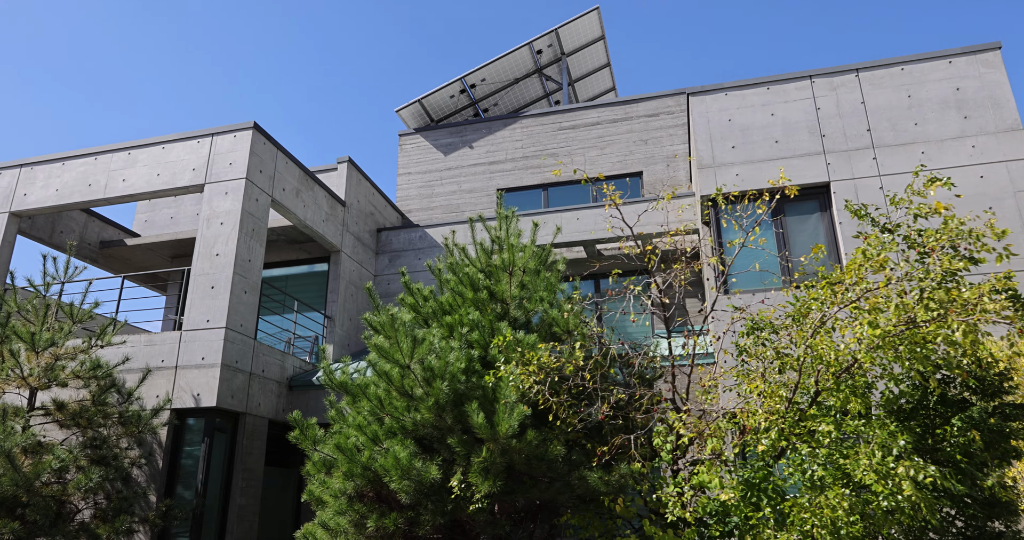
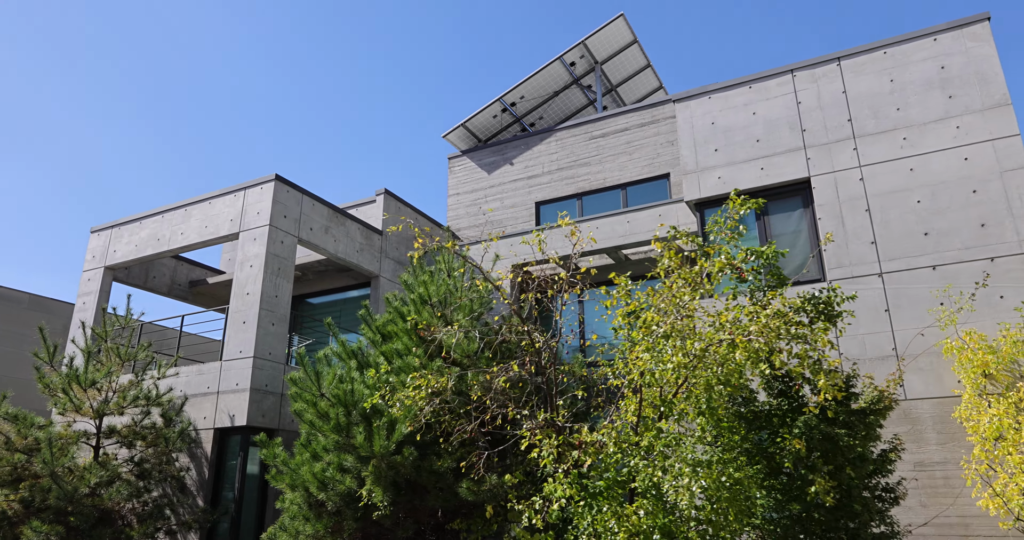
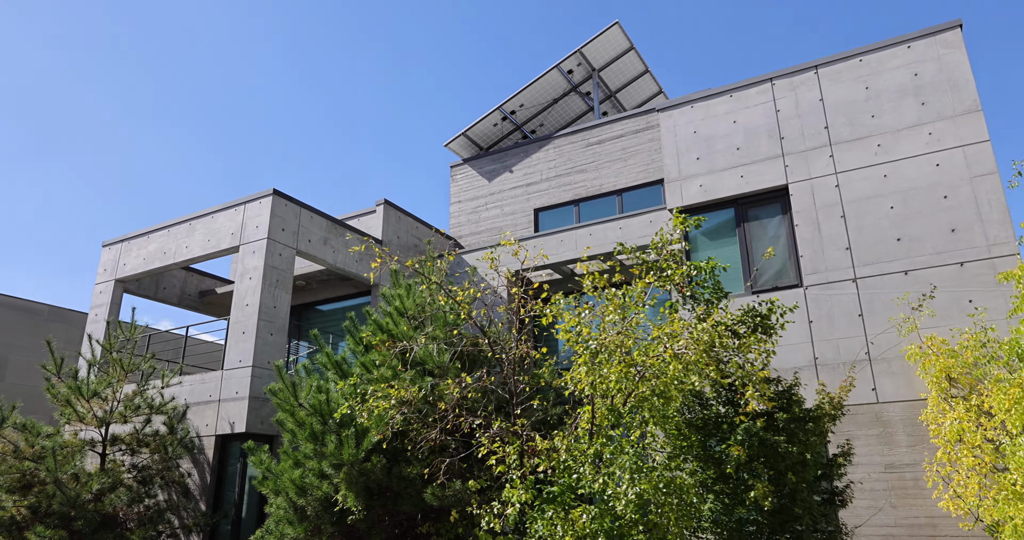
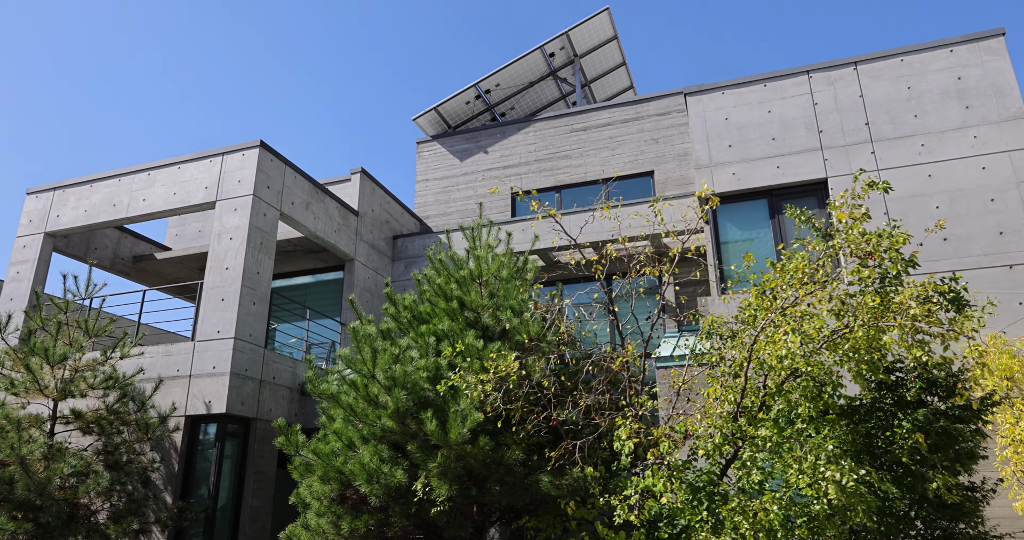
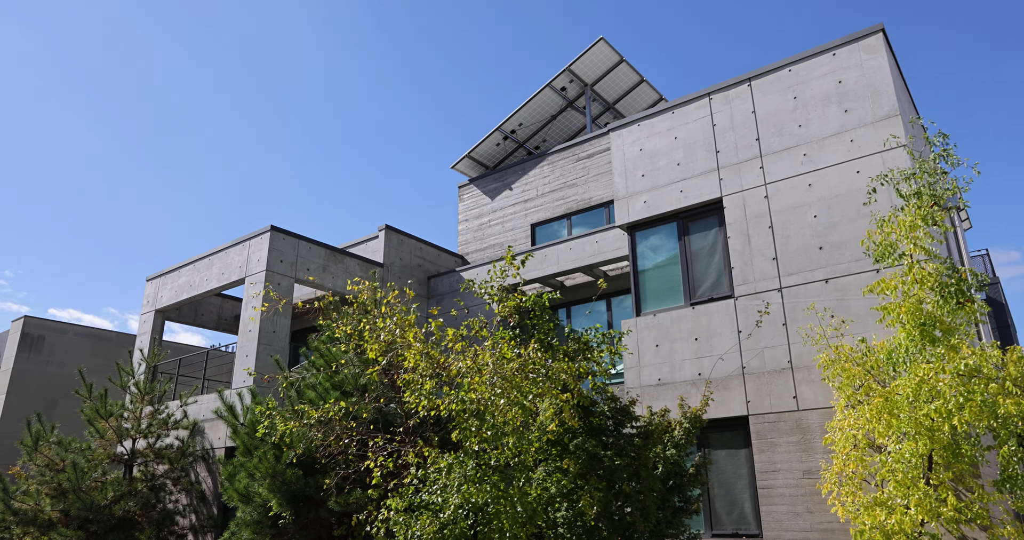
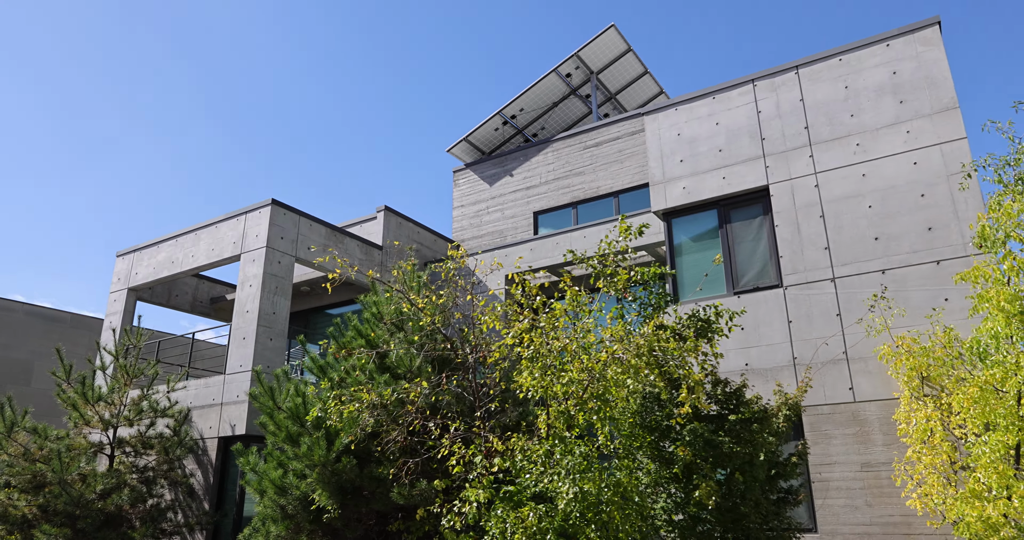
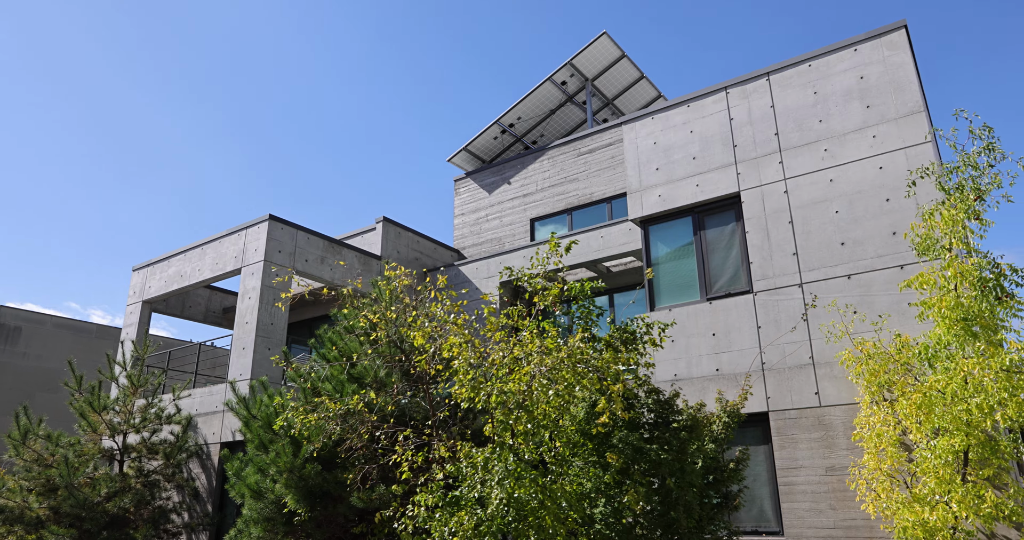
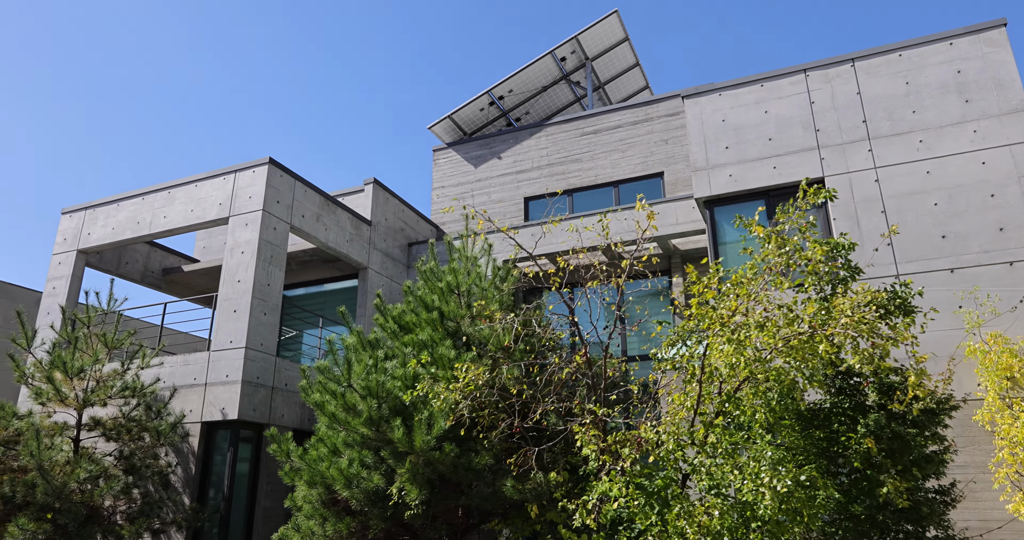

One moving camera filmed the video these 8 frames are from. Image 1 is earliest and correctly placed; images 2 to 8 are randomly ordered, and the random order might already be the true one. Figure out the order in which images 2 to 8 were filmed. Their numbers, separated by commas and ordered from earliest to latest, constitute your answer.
4, 8, 2, 3, 6, 7, 5
